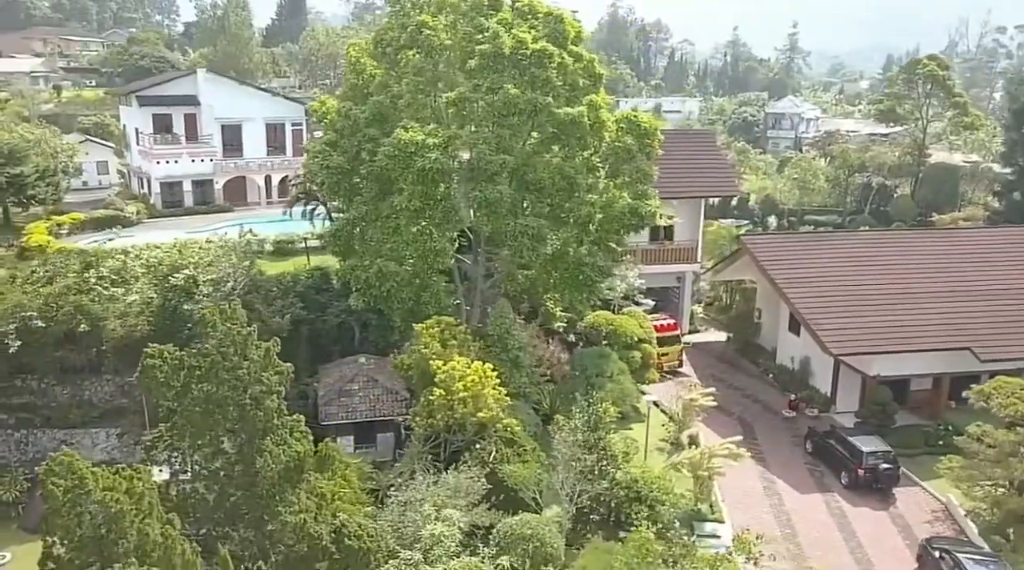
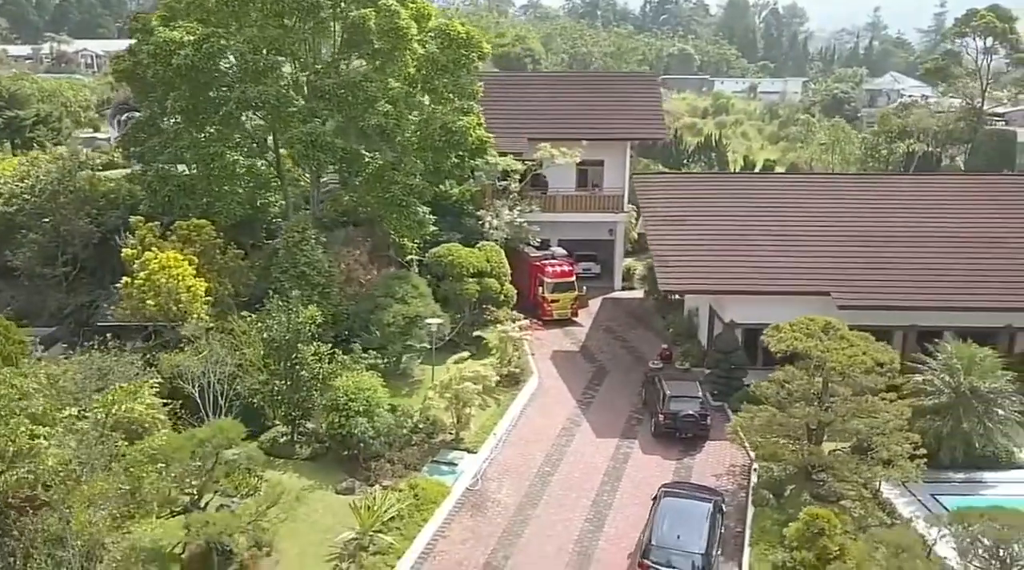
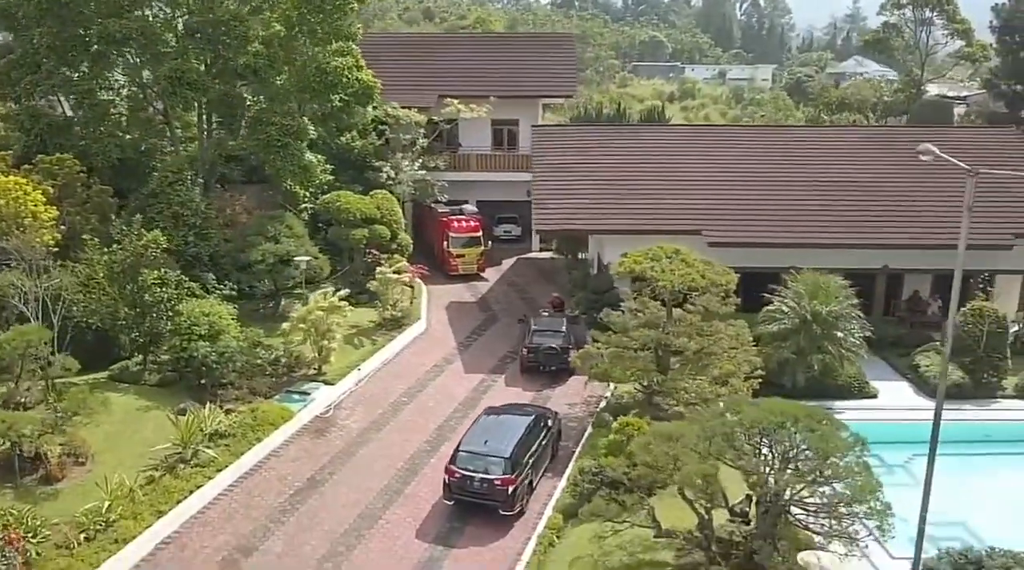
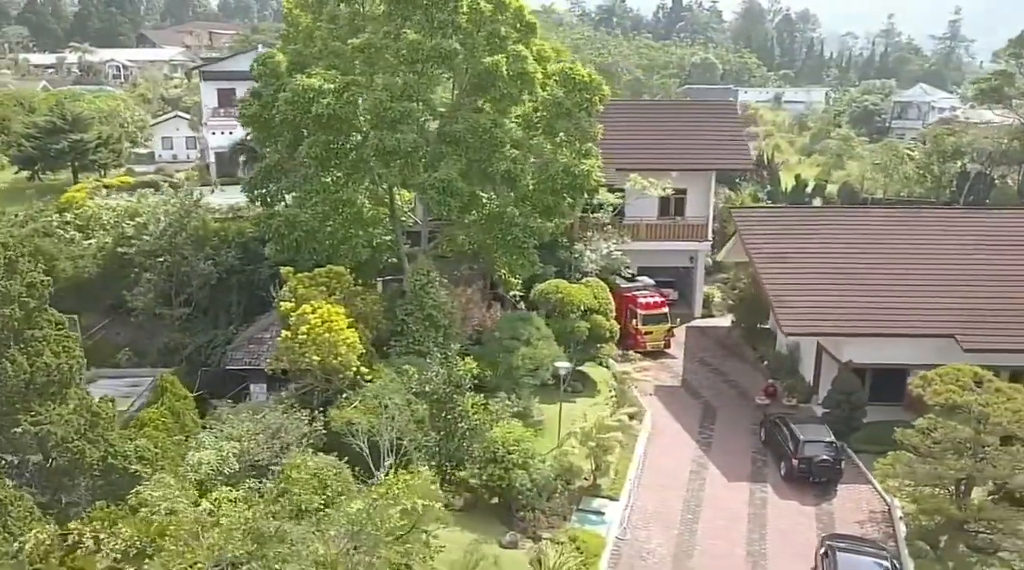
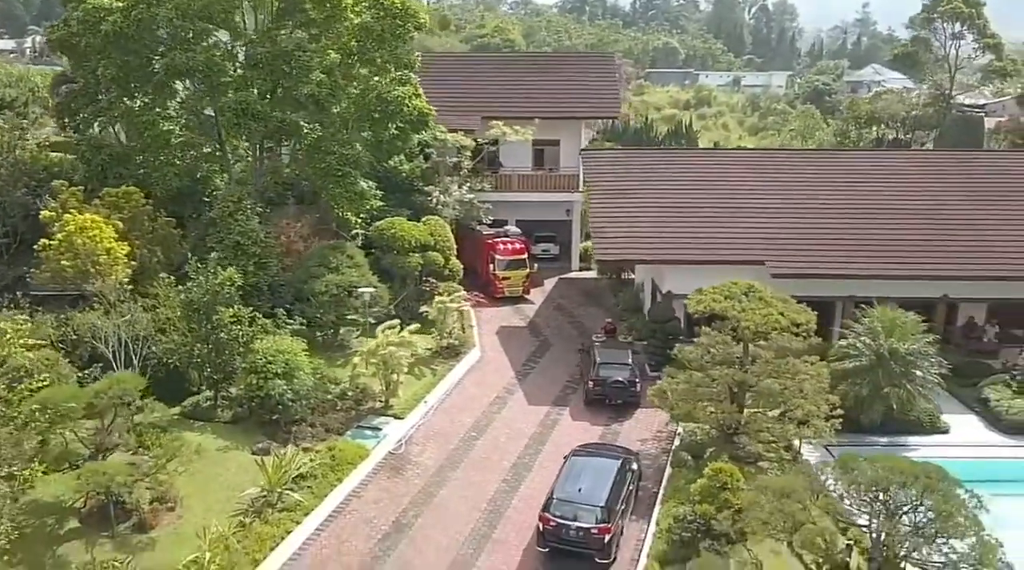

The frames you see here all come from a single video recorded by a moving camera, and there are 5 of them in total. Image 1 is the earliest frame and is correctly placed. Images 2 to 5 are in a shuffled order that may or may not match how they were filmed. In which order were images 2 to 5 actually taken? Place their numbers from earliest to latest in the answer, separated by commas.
4, 2, 5, 3
